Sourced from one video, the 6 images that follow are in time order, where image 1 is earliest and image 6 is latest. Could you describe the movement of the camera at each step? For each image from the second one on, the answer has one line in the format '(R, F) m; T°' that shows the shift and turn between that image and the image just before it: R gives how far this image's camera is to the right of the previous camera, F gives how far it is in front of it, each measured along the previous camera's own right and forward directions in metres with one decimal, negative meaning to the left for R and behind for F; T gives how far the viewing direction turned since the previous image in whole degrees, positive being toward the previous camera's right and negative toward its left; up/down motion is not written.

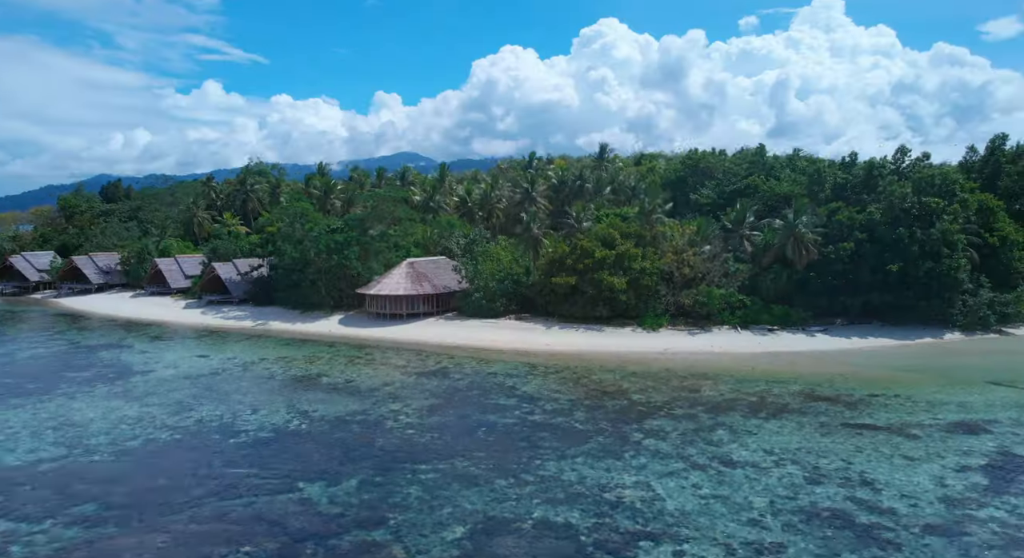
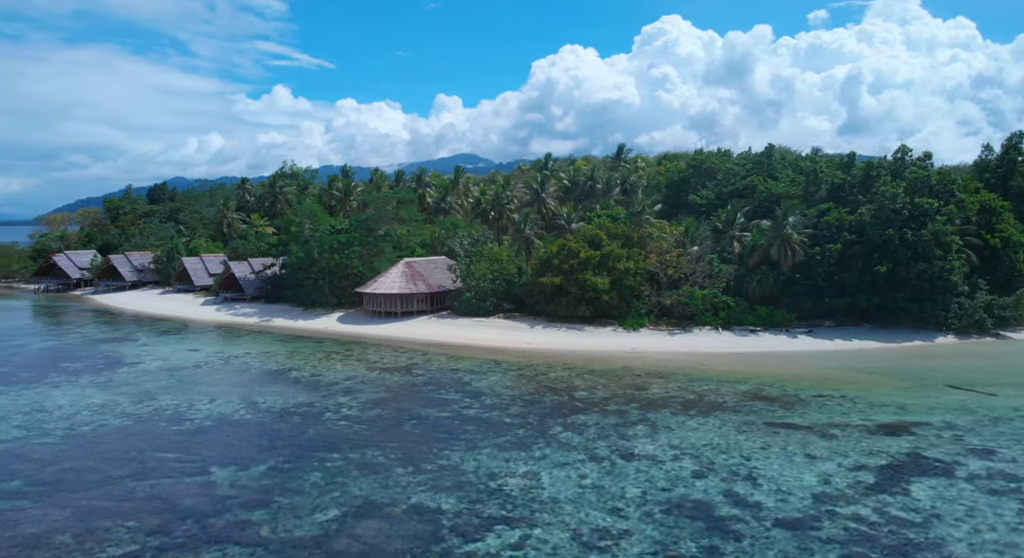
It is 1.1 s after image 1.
(+2.7, -0.3) m; -3°
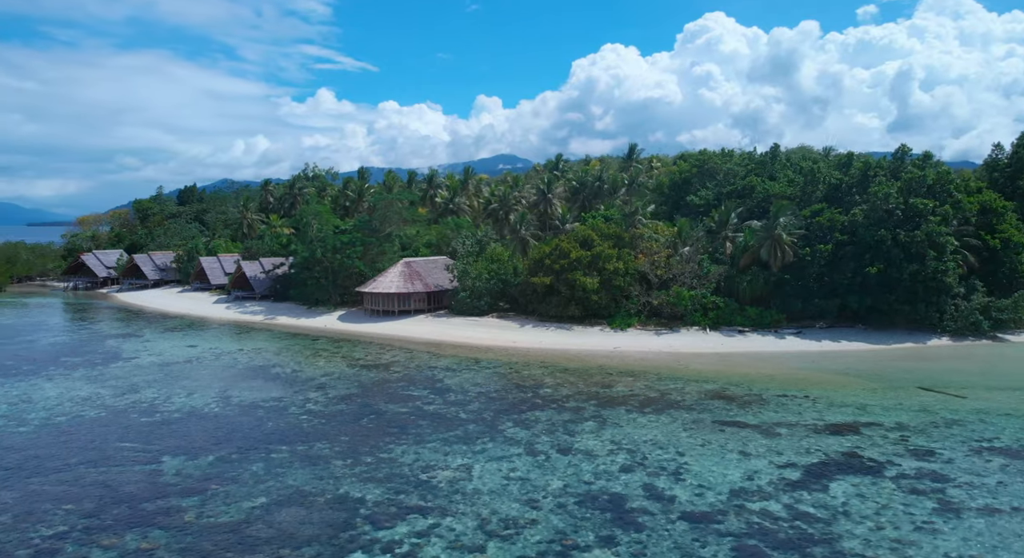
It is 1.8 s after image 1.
(+1.8, -0.3) m; -2°
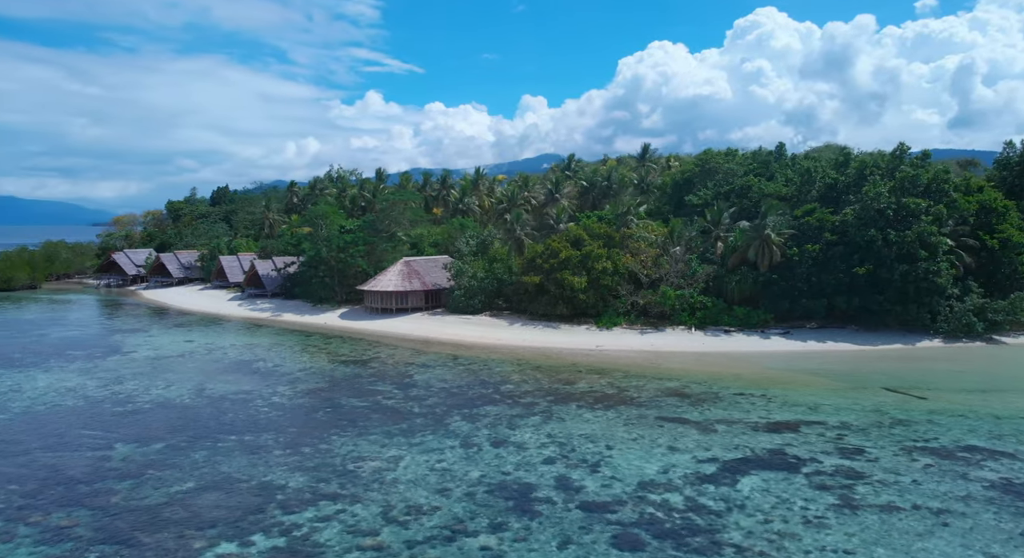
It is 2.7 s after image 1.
(+2.0, -0.3) m; -2°
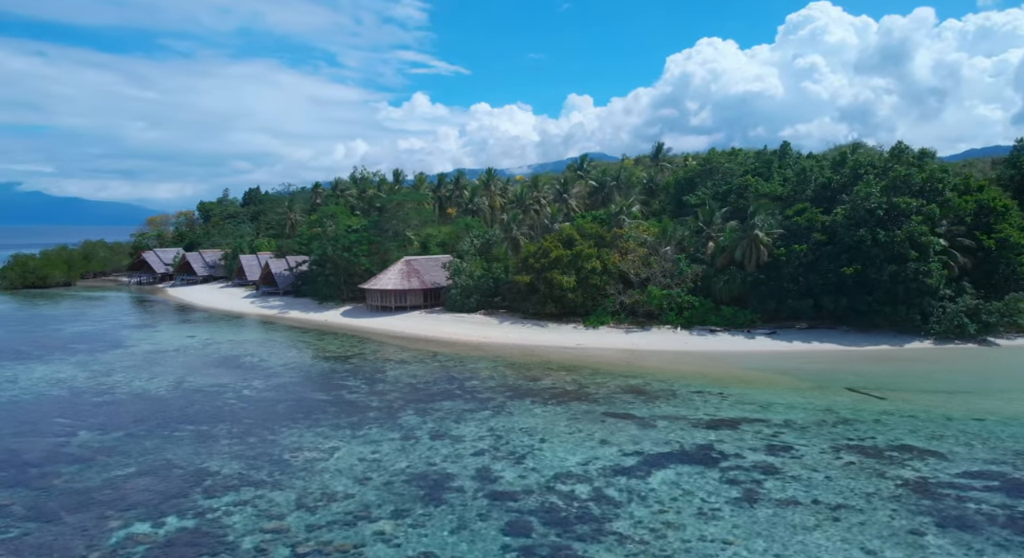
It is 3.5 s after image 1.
(+1.9, -0.4) m; -2°
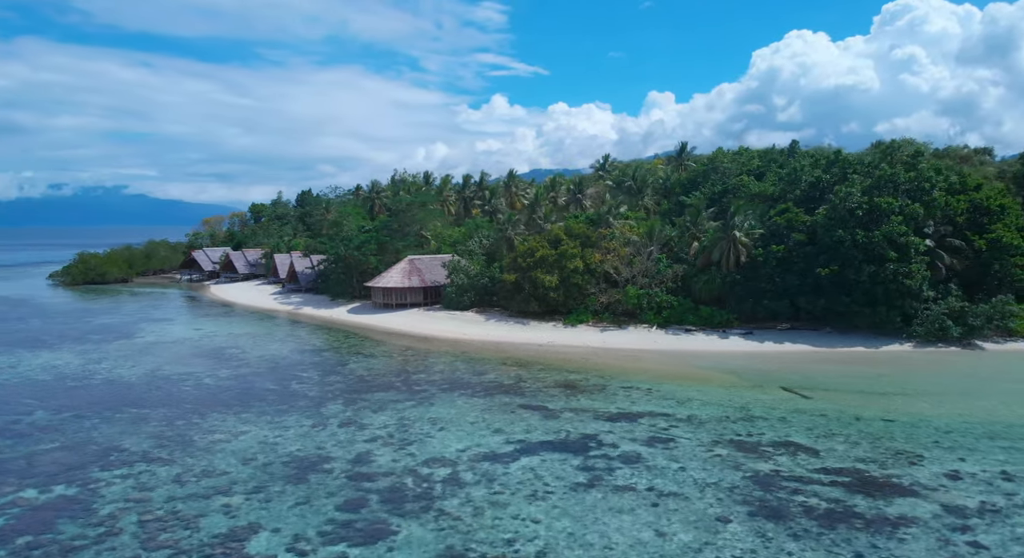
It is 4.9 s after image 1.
(+3.3, -0.7) m; -4°
